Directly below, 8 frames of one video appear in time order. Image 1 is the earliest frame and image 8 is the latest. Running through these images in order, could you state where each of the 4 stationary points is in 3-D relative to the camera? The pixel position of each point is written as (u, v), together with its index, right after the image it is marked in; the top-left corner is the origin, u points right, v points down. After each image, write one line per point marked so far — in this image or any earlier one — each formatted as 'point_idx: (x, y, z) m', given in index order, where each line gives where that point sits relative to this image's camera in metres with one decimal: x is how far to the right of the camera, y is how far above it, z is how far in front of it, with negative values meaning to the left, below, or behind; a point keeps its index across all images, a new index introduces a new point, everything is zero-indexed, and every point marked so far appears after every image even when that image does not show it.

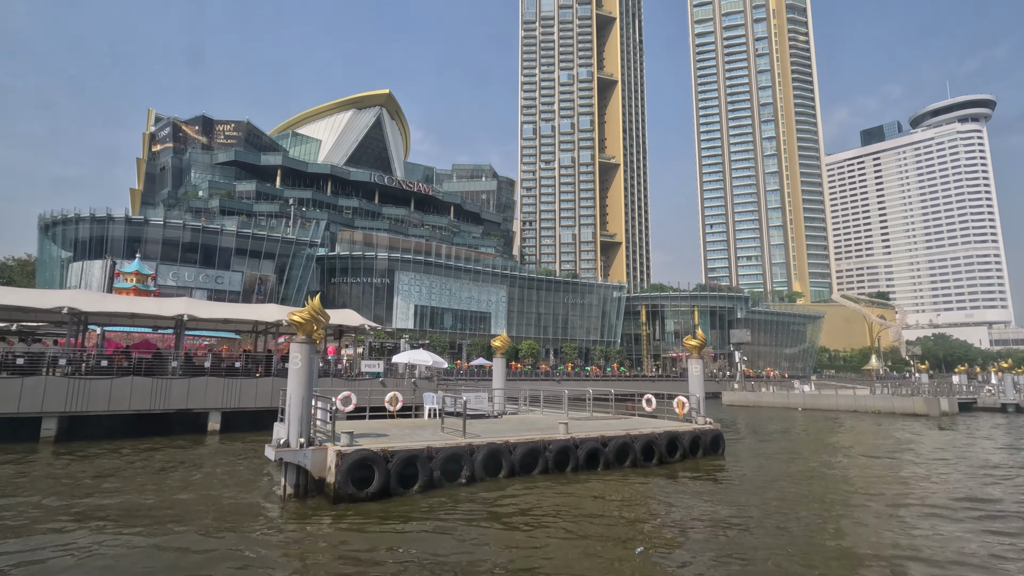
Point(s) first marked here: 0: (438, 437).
0: (-1.6, -3.3, +11.7) m
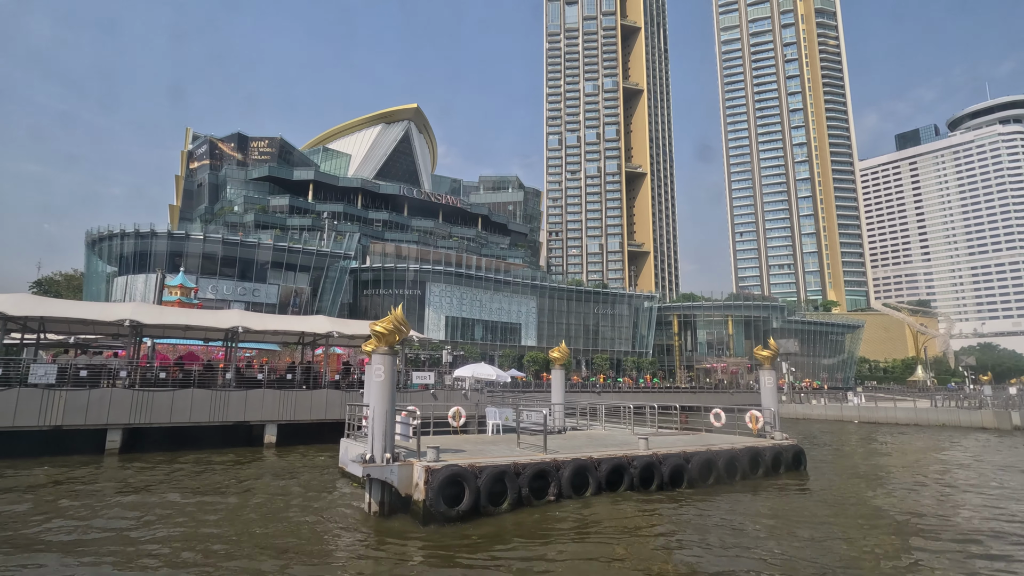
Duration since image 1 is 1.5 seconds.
0: (+0.1, -3.5, +11.3) m
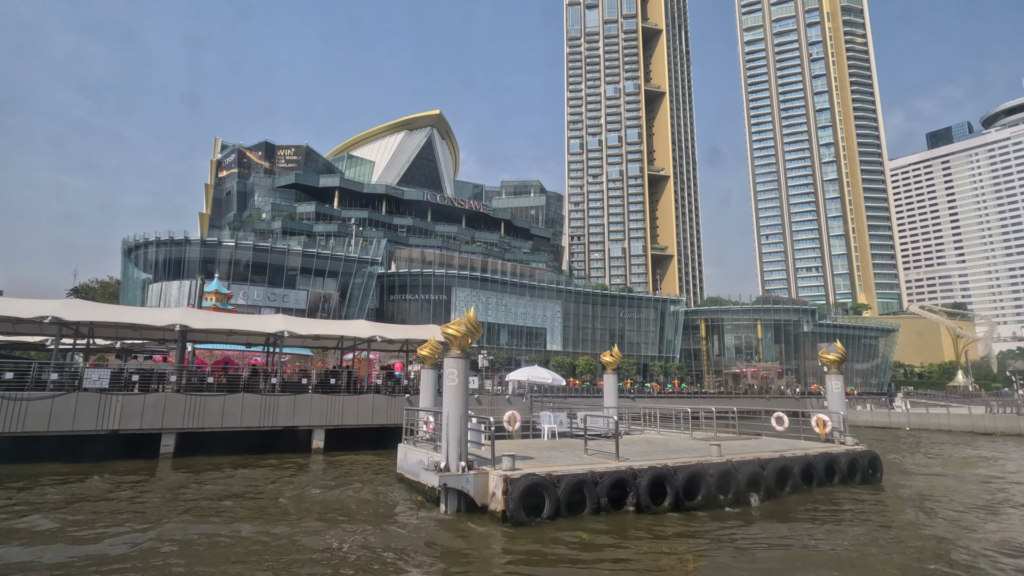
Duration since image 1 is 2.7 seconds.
0: (+1.6, -3.5, +10.9) m
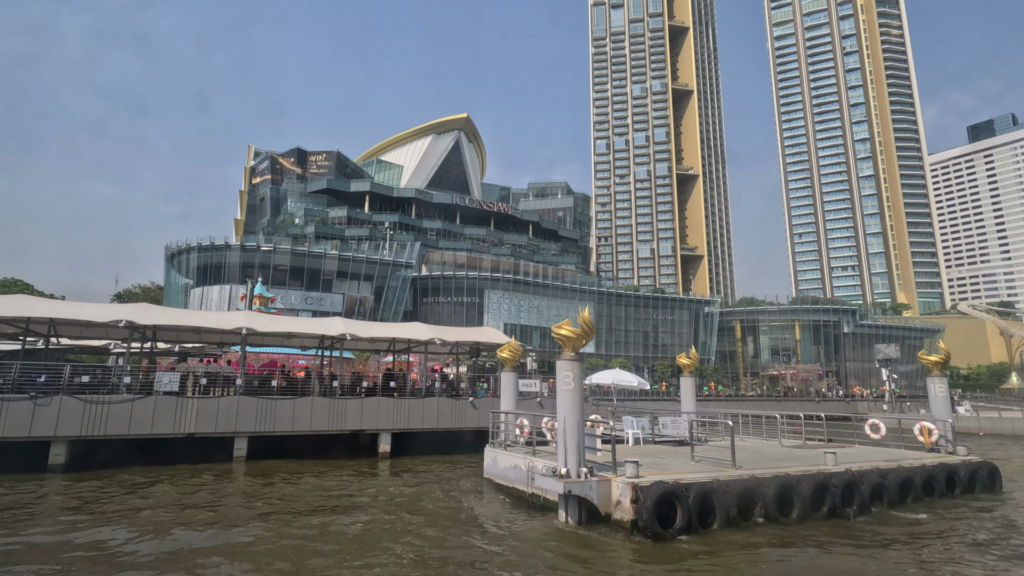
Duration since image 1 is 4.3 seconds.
0: (+3.6, -3.5, +10.4) m
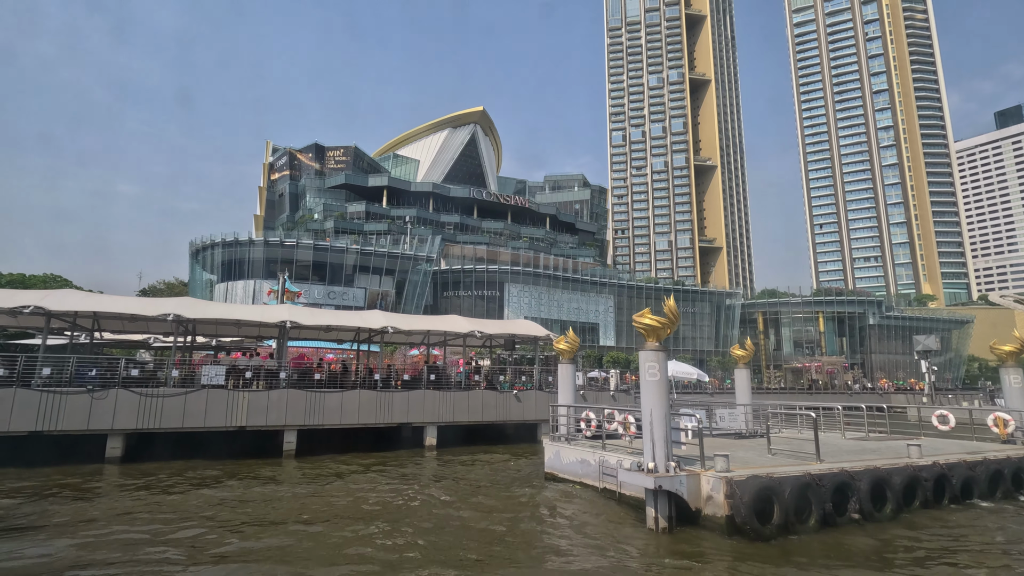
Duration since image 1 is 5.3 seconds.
0: (+5.1, -3.2, +10.0) m
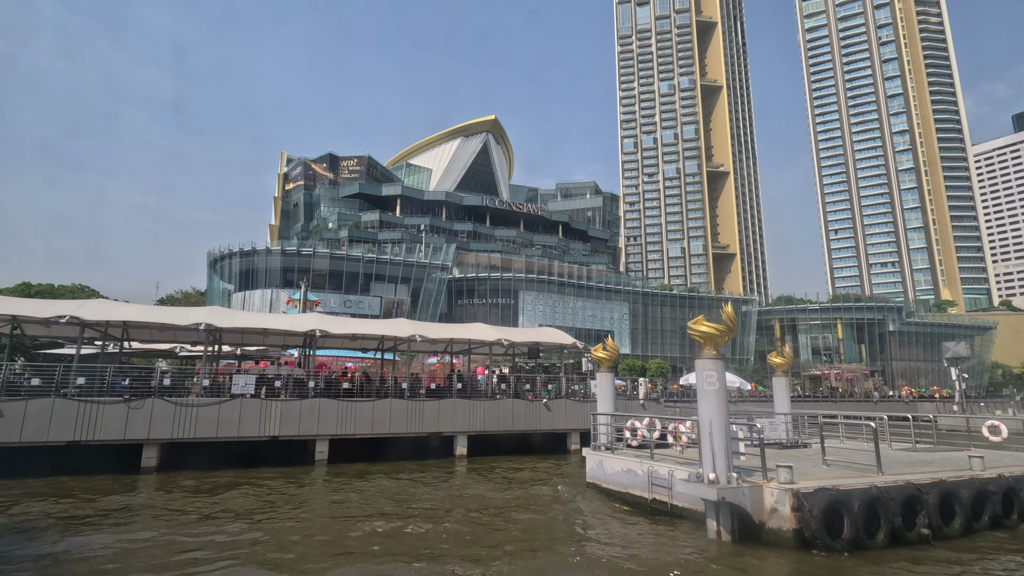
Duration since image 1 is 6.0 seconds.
0: (+6.0, -3.3, +9.7) m
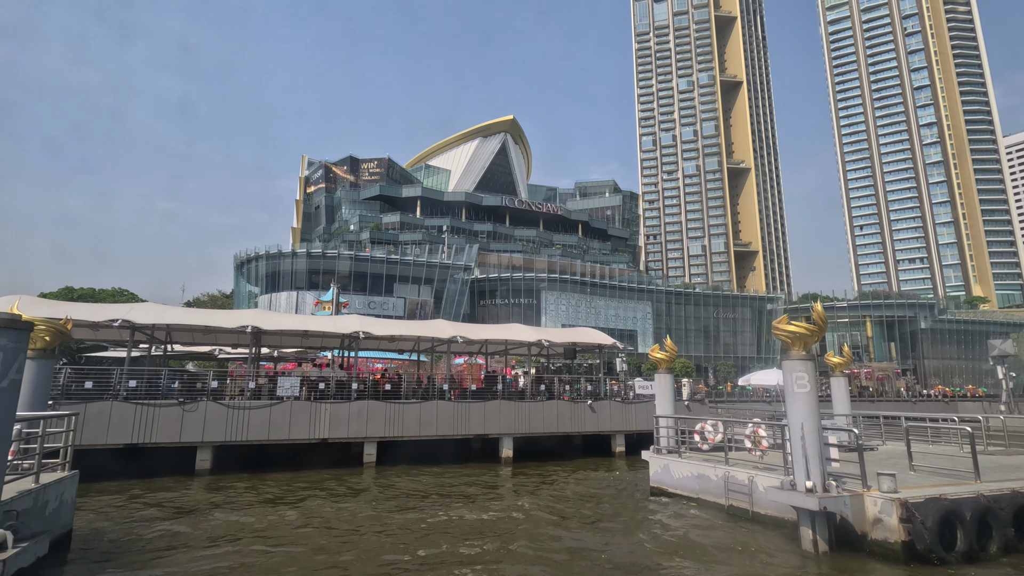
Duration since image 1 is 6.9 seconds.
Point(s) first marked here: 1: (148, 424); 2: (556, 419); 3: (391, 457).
0: (+7.3, -3.3, +9.3) m
1: (-10.0, -3.7, +14.7) m
2: (+1.6, -4.7, +19.3) m
3: (-4.1, -5.7, +18.2) m
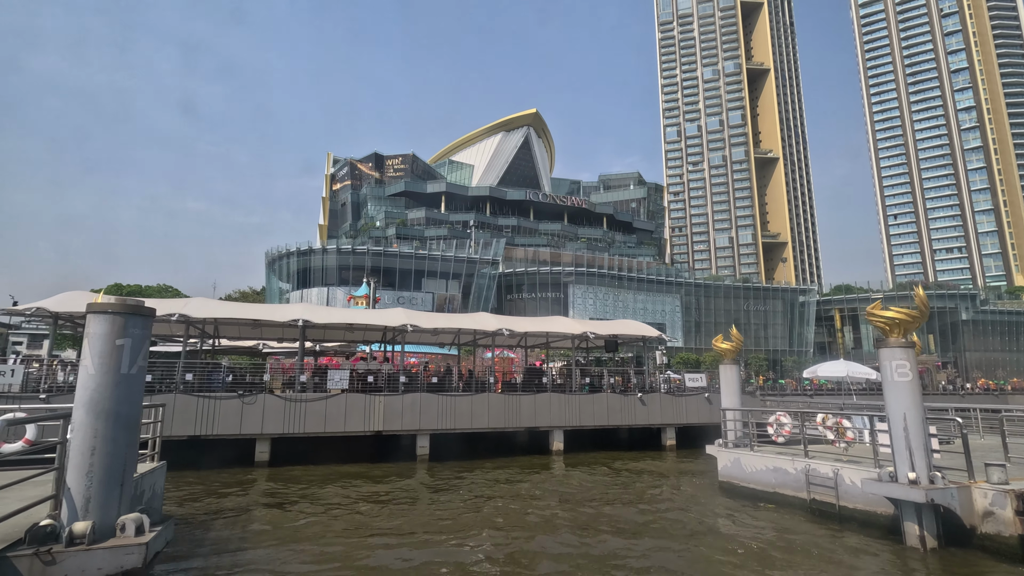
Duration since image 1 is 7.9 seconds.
0: (+8.6, -3.0, +8.8) m
1: (-8.5, -3.6, +14.9) m
2: (+3.3, -4.4, +19.0) m
3: (-2.4, -5.5, +18.2) m
